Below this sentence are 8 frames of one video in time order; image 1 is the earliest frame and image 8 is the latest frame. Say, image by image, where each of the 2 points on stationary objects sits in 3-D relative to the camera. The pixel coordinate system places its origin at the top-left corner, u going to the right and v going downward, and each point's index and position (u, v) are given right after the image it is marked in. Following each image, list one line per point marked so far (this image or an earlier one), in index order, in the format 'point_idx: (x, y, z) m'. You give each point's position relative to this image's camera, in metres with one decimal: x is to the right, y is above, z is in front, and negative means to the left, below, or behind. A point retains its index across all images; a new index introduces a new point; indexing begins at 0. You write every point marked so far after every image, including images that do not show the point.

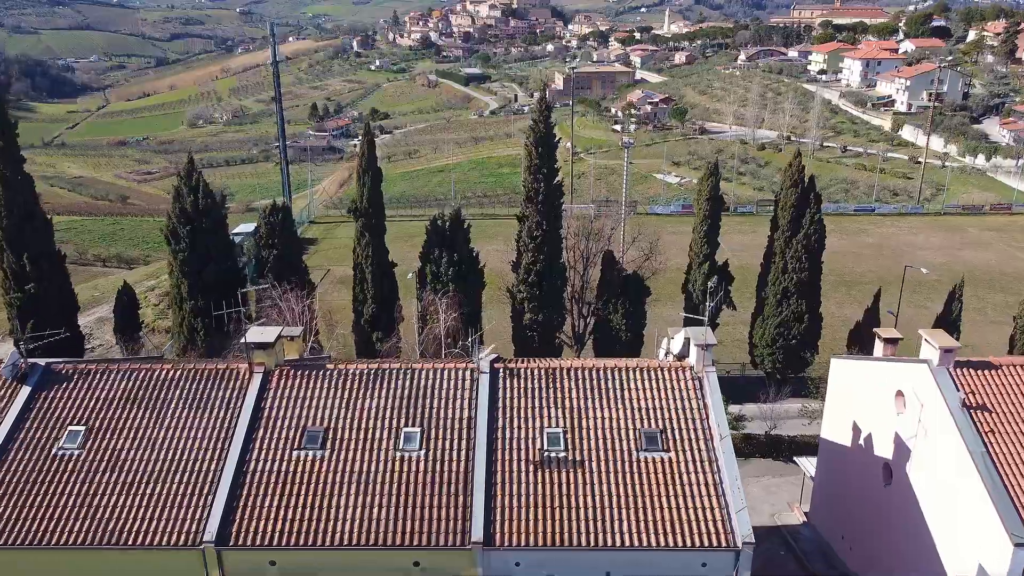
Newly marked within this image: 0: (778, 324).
0: (+4.2, -0.6, +12.7) m
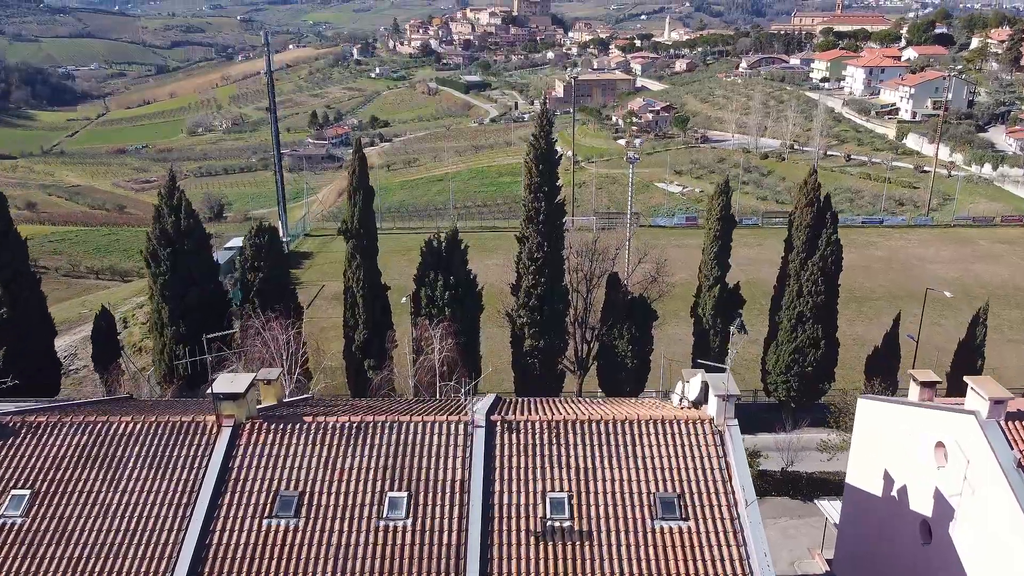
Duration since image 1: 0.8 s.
0: (+4.2, -0.9, +12.0) m
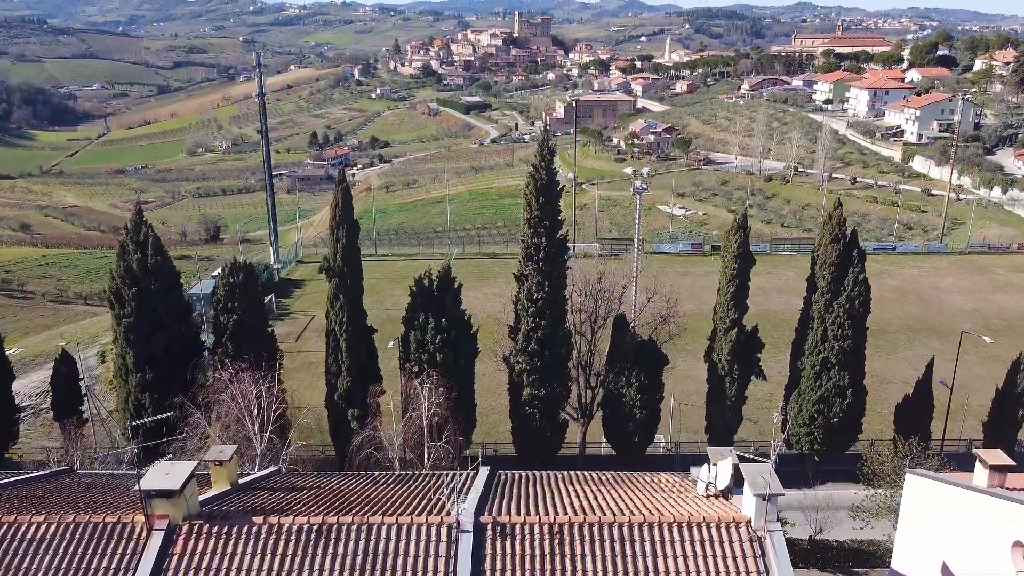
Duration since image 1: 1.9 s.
0: (+4.2, -1.5, +11.0) m
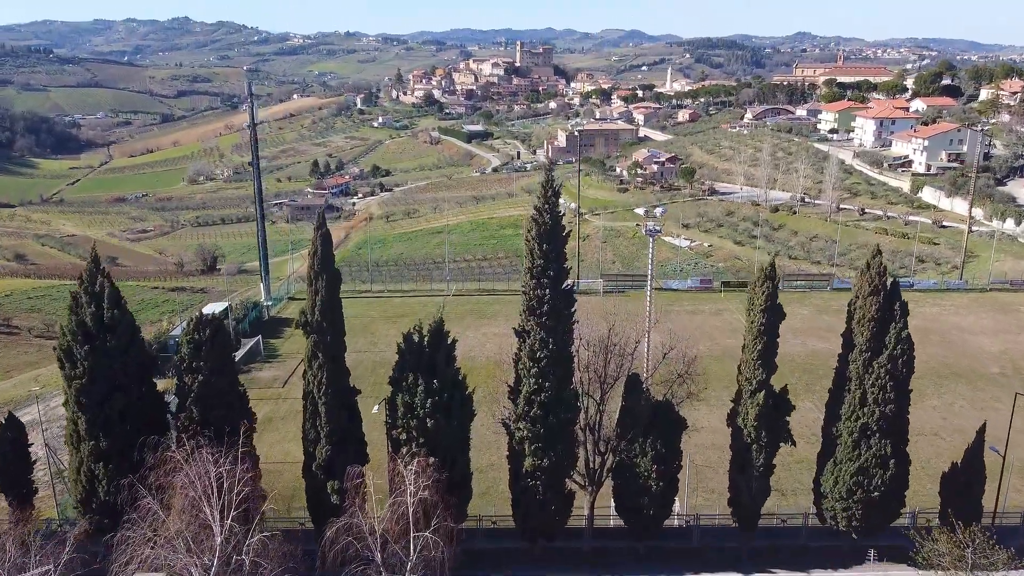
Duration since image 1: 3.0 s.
0: (+4.2, -2.2, +9.7) m
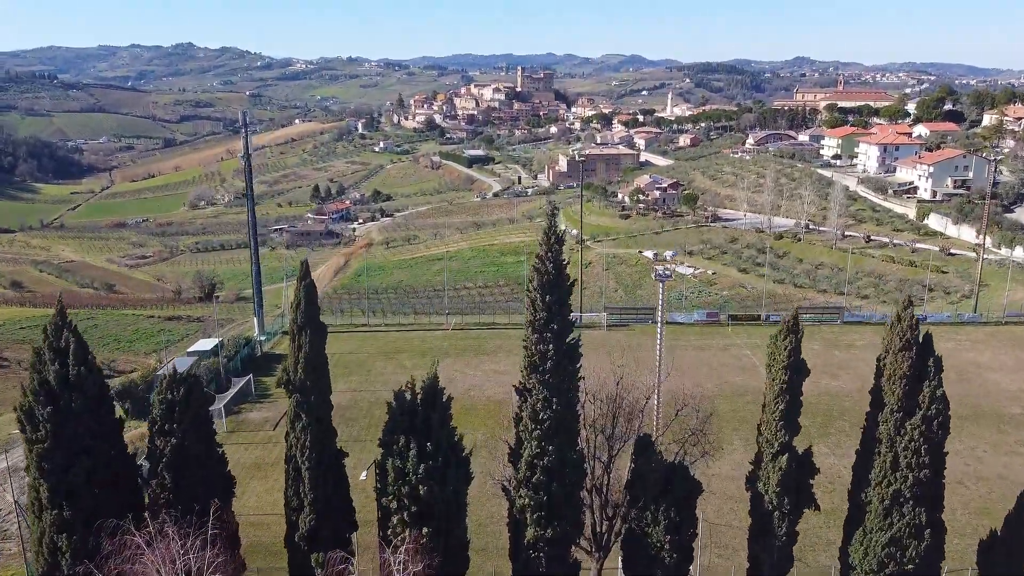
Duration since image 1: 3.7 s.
0: (+4.2, -2.8, +8.9) m
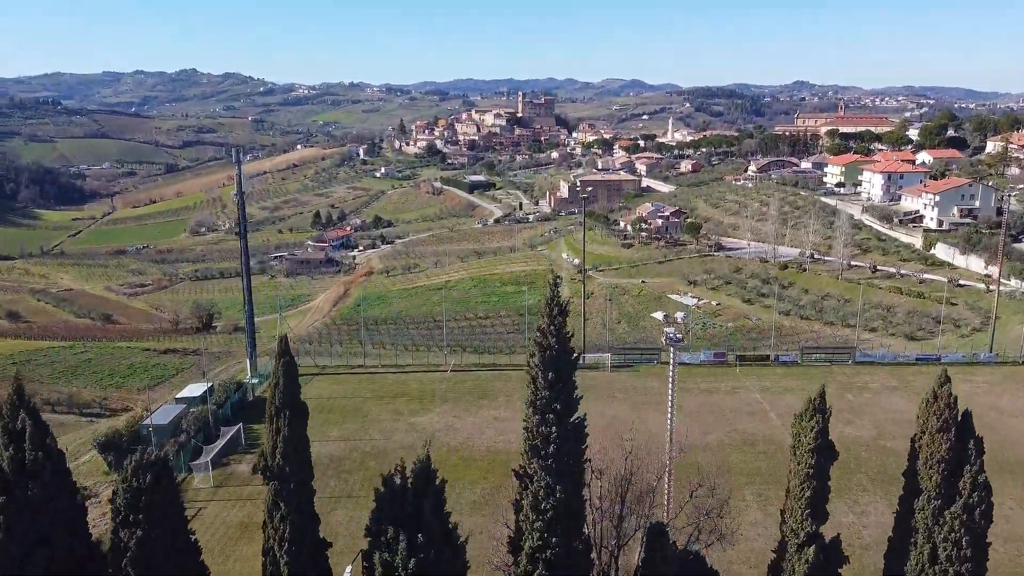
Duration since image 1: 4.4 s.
0: (+4.2, -3.6, +8.1) m
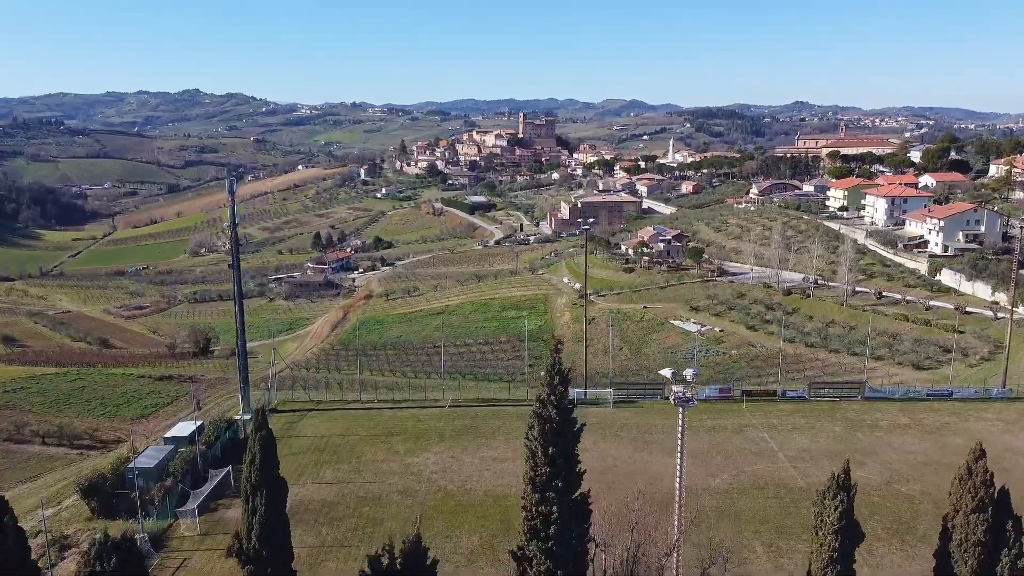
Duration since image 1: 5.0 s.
0: (+4.2, -4.2, +7.4) m
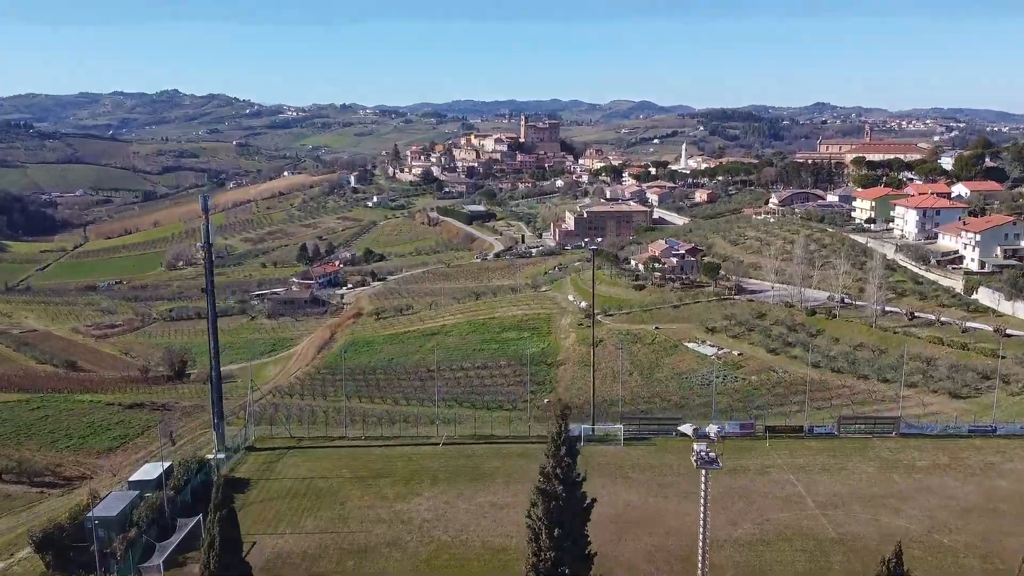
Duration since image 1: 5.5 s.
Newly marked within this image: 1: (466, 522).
0: (+3.8, -4.9, +3.5) m
1: (-1.2, -5.3, +15.8) m
